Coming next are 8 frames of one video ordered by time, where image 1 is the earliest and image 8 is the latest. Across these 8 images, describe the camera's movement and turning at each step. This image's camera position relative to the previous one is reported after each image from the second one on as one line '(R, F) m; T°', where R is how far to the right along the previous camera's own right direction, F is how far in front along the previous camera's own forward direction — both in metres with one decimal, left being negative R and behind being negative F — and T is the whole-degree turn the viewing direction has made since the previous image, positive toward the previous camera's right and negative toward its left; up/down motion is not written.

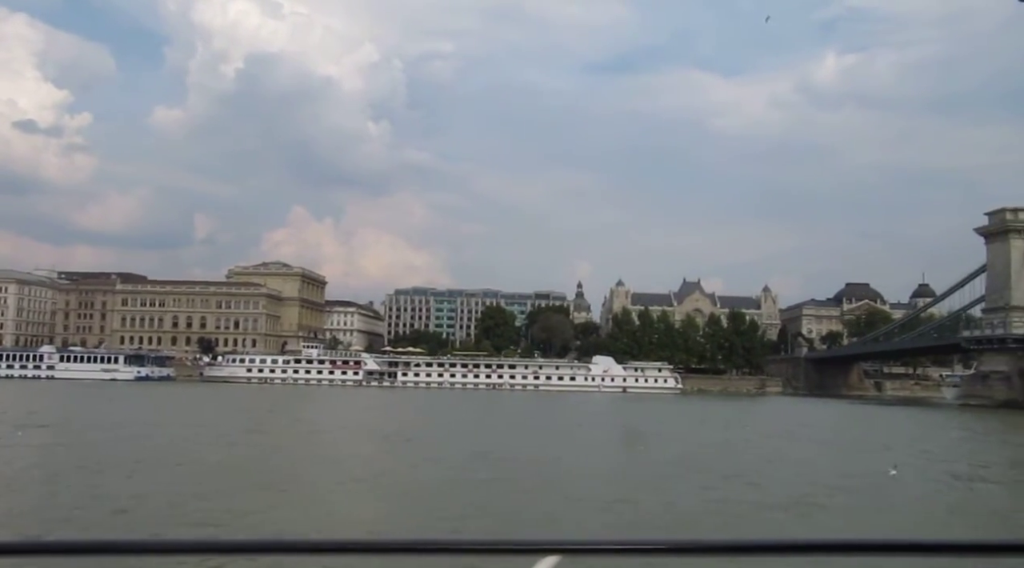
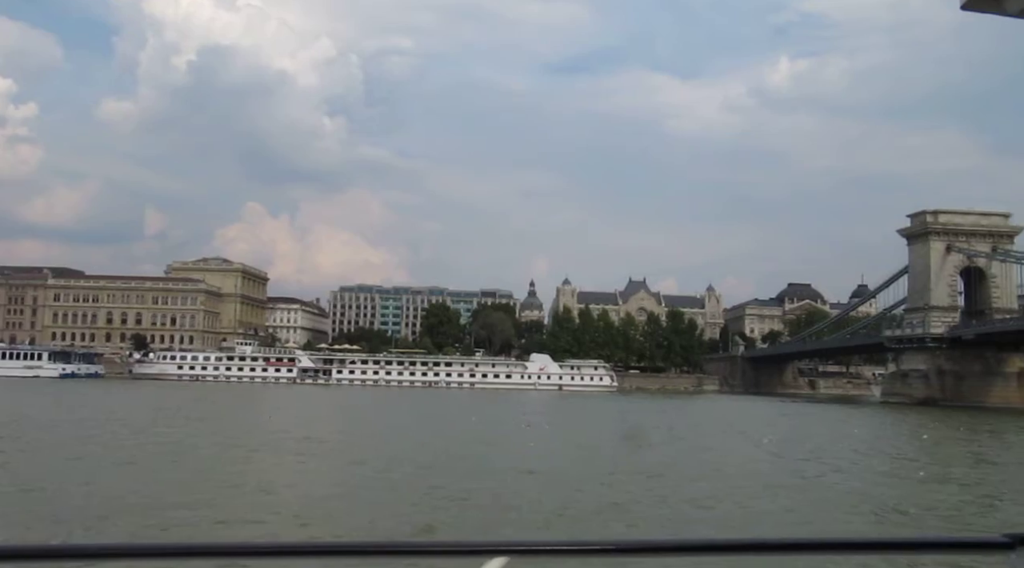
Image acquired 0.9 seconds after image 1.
(+0.5, 0.0) m; +3°
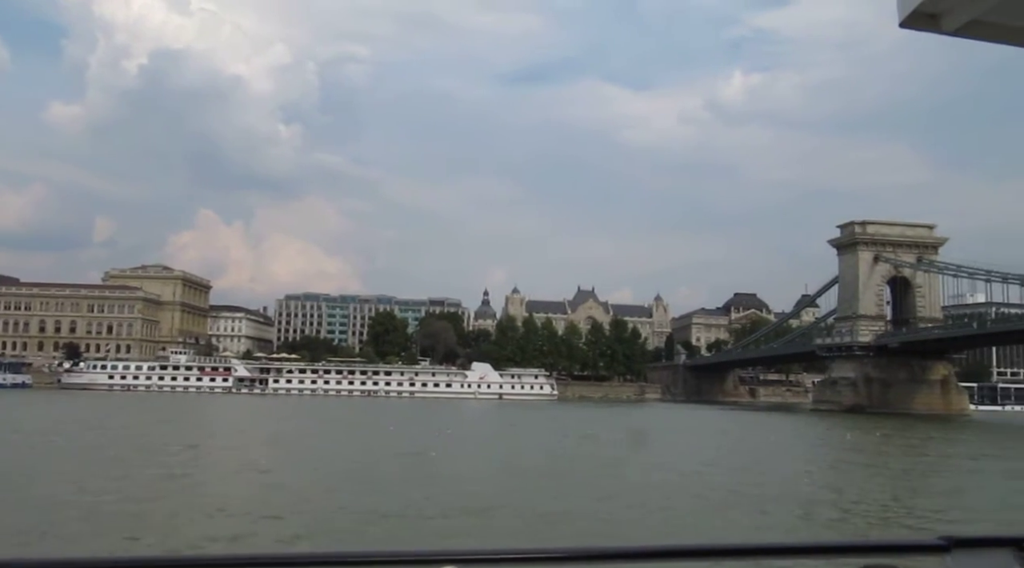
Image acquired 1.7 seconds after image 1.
(+0.4, +0.1) m; +3°
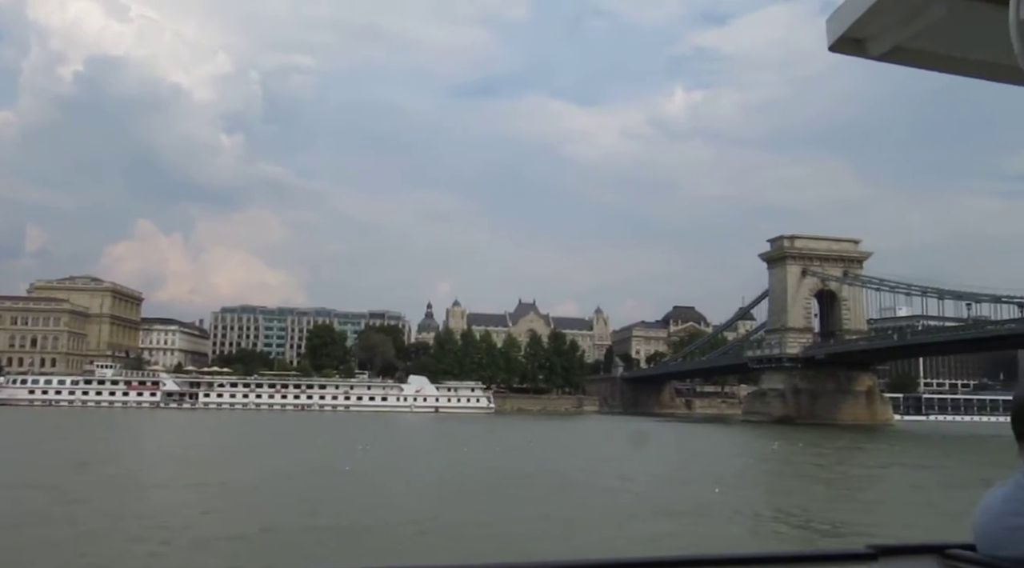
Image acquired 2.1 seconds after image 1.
(+0.2, +0.1) m; +4°
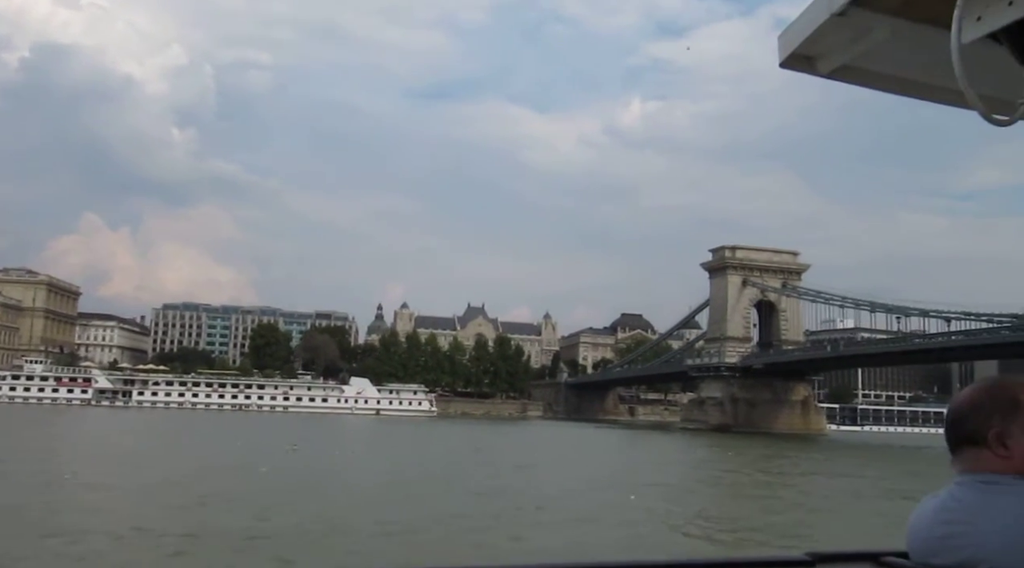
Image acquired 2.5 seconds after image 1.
(+0.2, +0.1) m; +3°
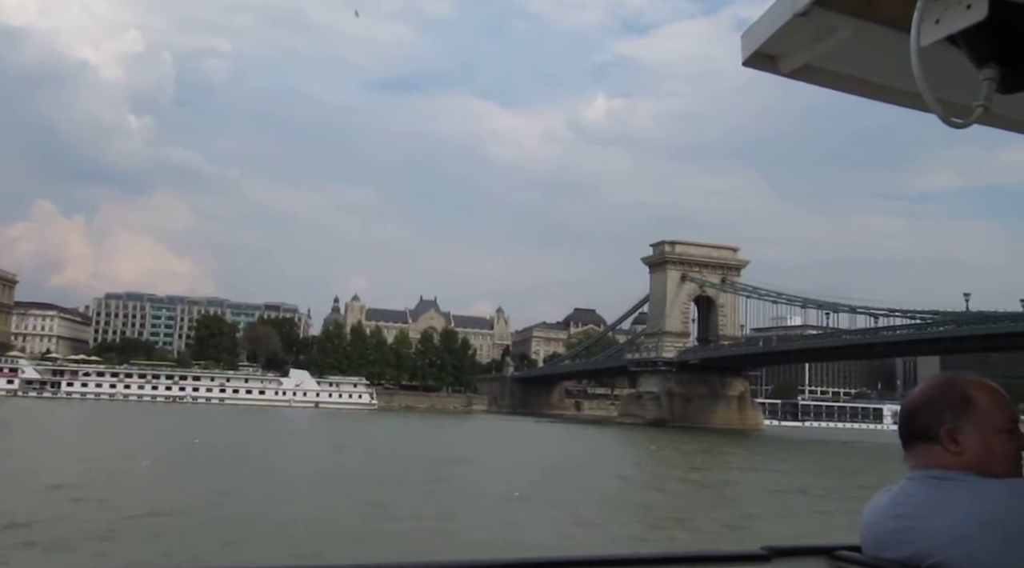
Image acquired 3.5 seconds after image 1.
(+0.5, +0.3) m; +3°
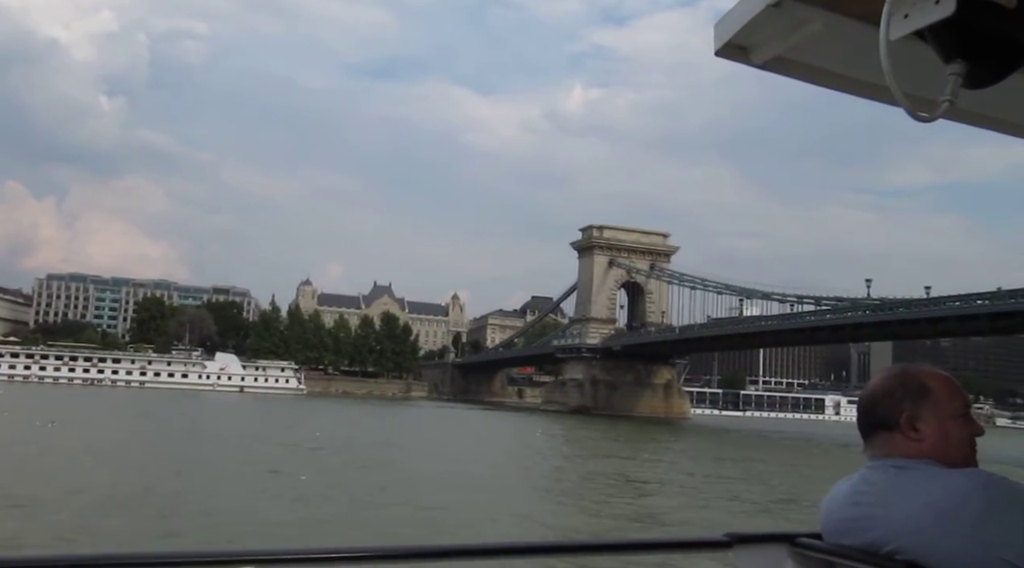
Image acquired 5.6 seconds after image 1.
(+1.1, +0.7) m; +2°
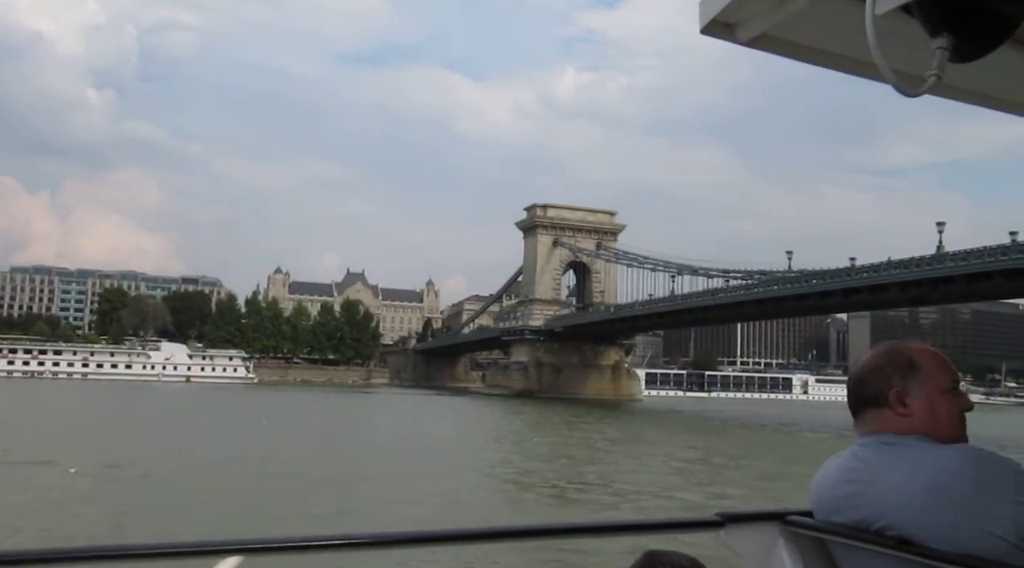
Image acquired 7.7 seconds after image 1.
(+1.0, +0.7) m; +1°
